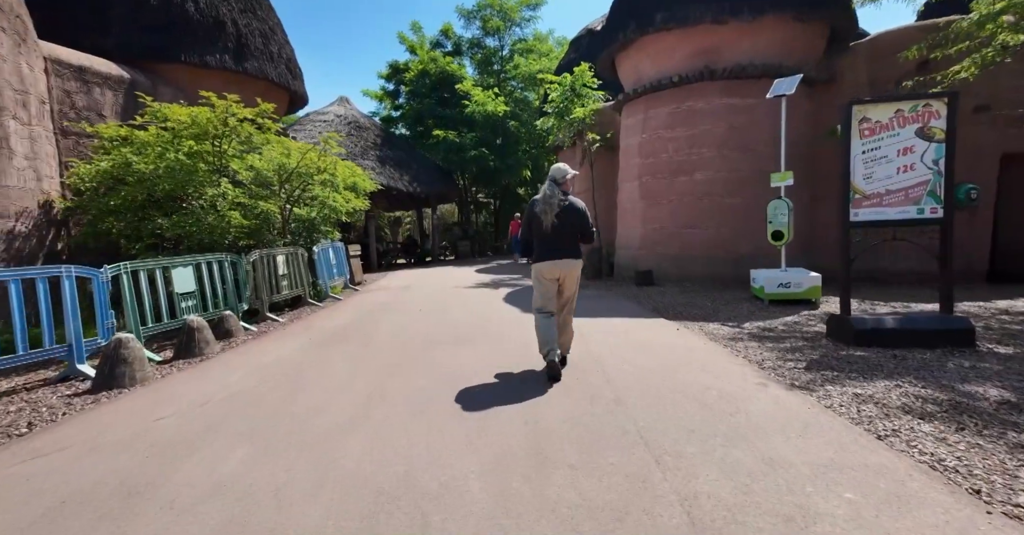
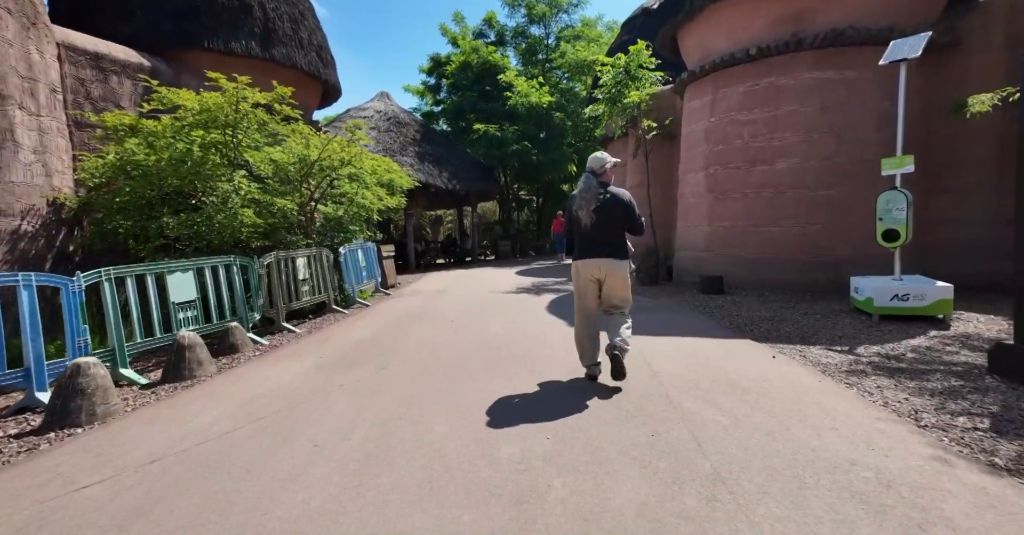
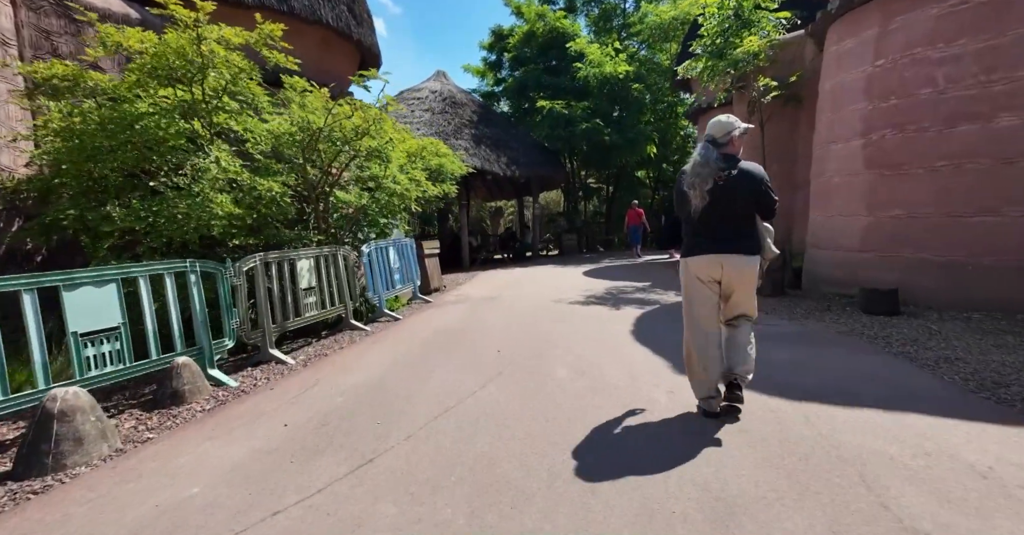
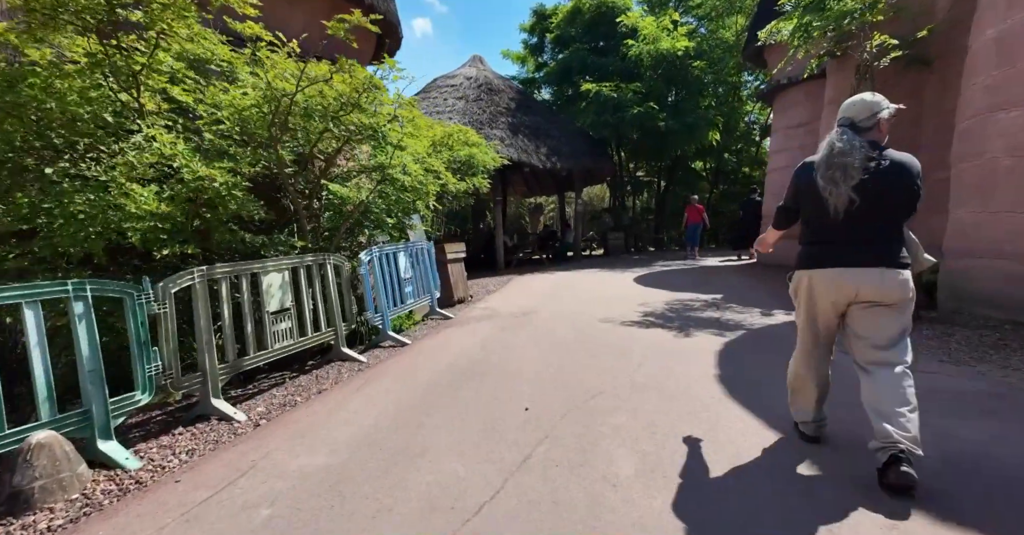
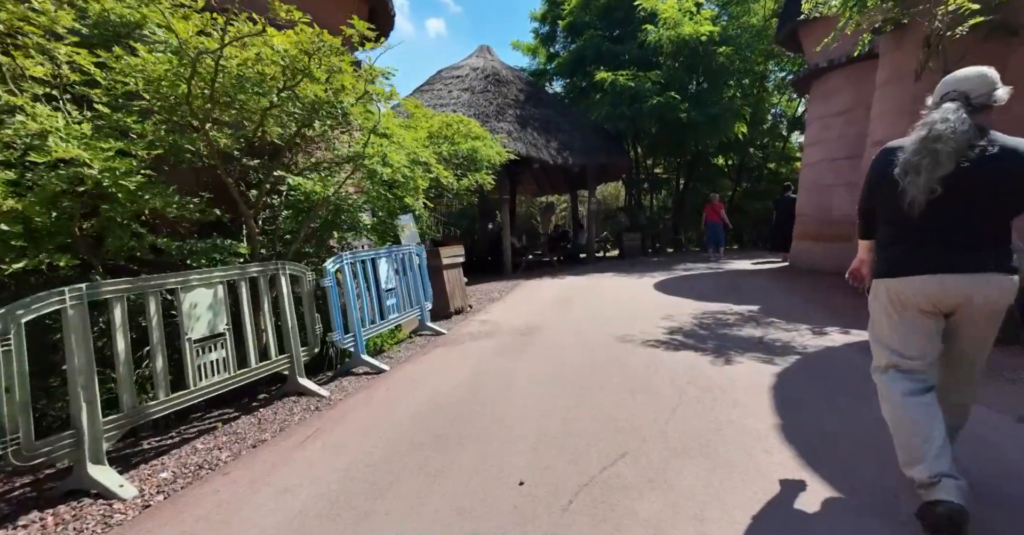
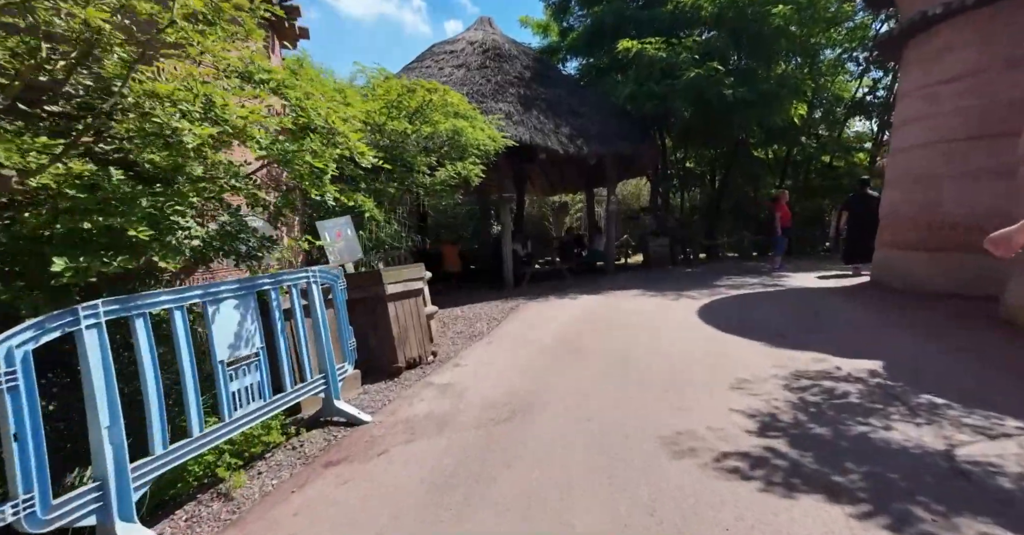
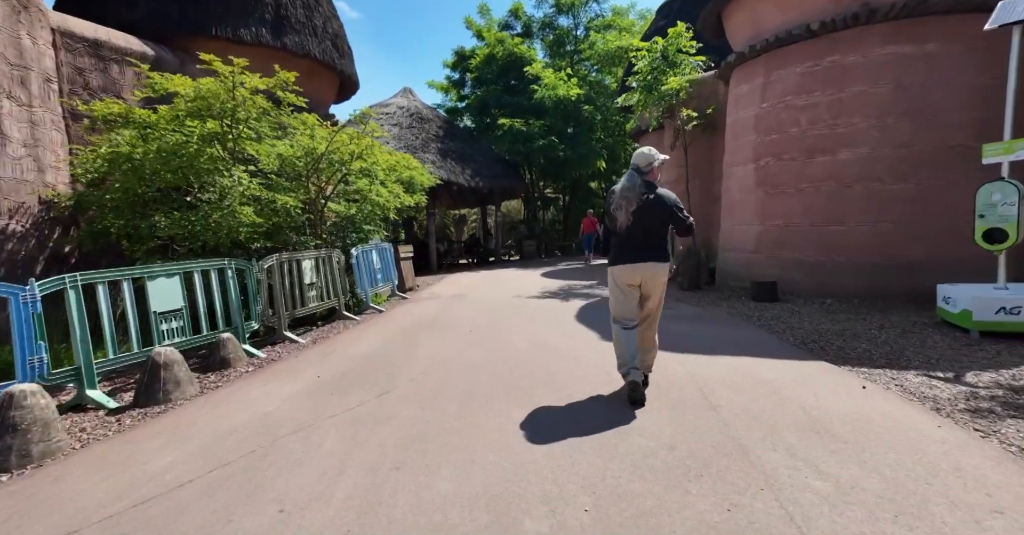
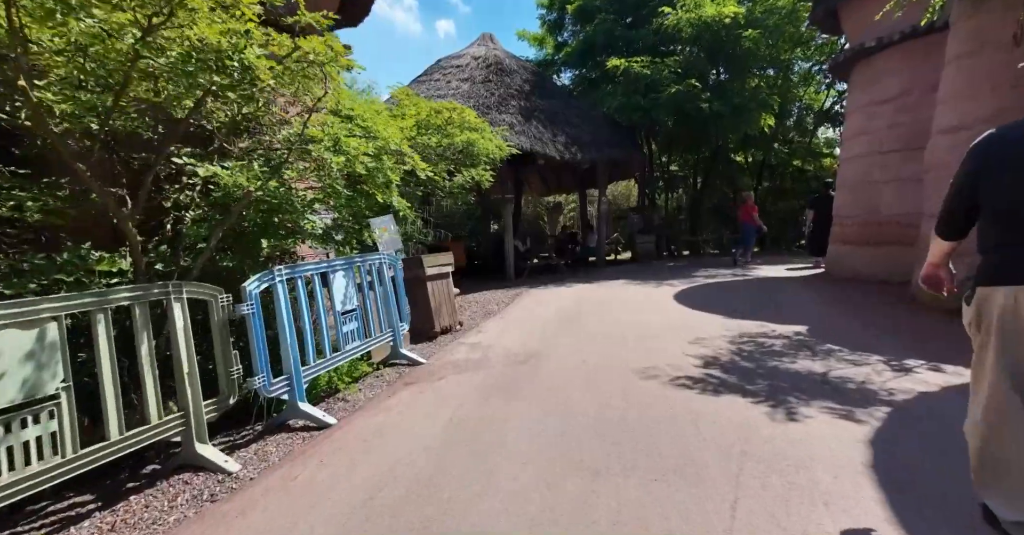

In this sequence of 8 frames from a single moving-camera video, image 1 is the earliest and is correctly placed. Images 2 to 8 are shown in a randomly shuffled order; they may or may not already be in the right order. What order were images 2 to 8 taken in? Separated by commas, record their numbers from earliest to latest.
2, 7, 3, 4, 5, 8, 6
